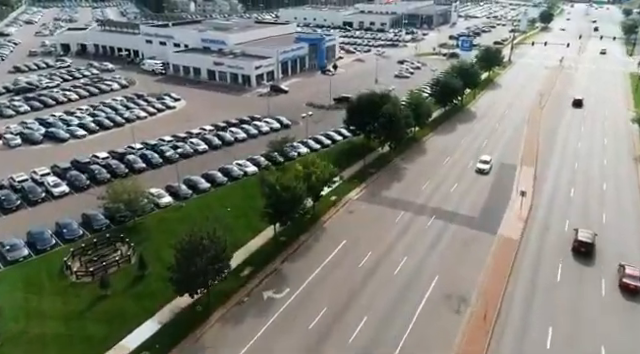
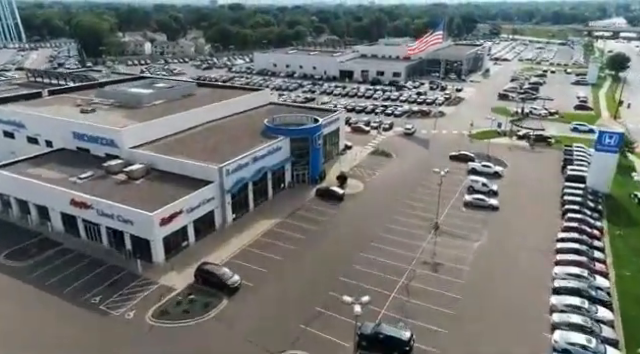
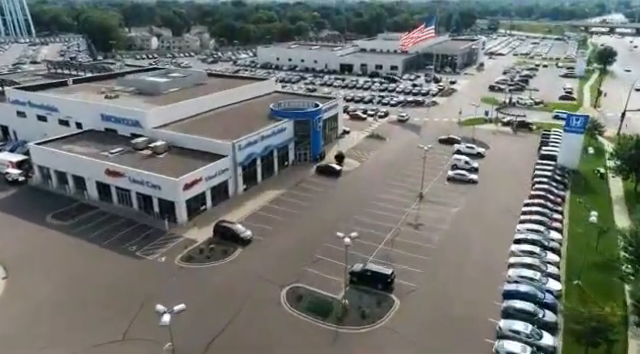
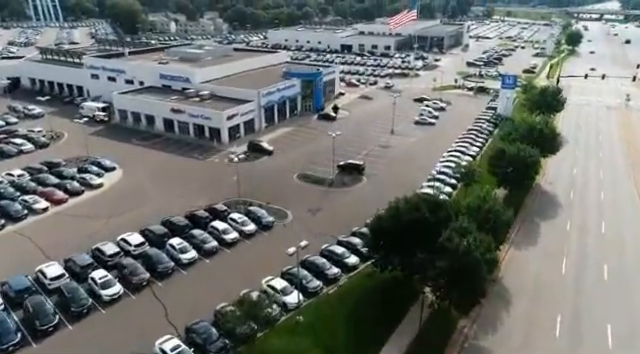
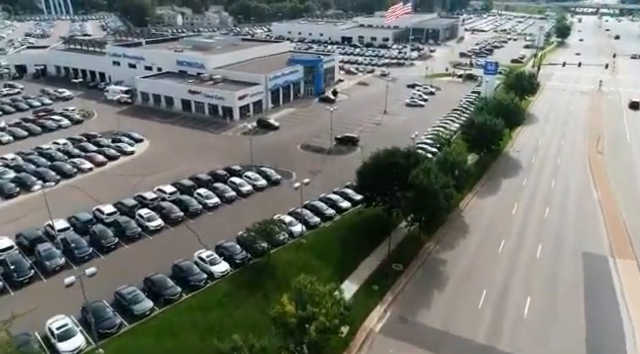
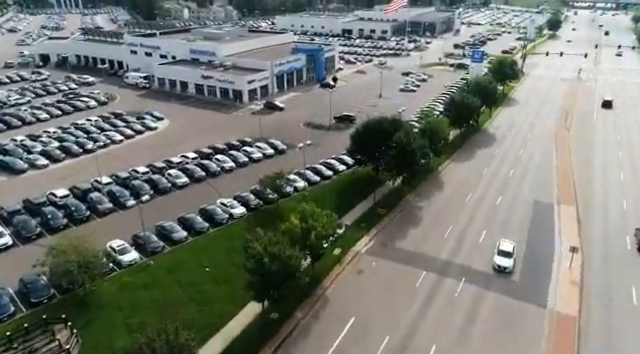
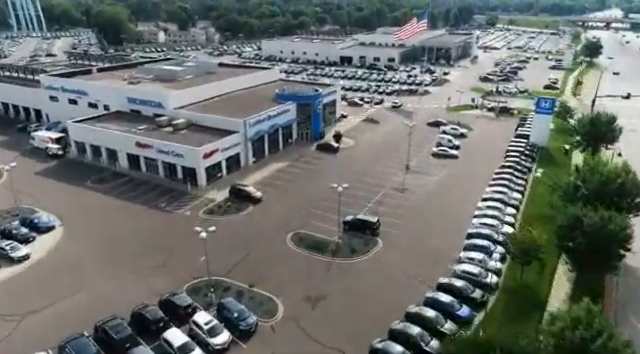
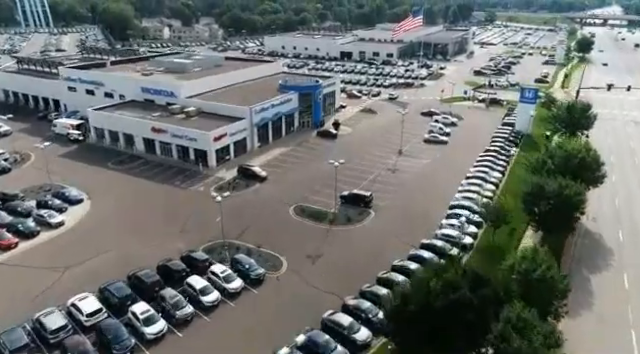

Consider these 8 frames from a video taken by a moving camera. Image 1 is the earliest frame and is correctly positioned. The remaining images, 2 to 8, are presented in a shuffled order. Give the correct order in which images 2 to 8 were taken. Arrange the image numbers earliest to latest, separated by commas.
6, 5, 4, 8, 7, 3, 2
